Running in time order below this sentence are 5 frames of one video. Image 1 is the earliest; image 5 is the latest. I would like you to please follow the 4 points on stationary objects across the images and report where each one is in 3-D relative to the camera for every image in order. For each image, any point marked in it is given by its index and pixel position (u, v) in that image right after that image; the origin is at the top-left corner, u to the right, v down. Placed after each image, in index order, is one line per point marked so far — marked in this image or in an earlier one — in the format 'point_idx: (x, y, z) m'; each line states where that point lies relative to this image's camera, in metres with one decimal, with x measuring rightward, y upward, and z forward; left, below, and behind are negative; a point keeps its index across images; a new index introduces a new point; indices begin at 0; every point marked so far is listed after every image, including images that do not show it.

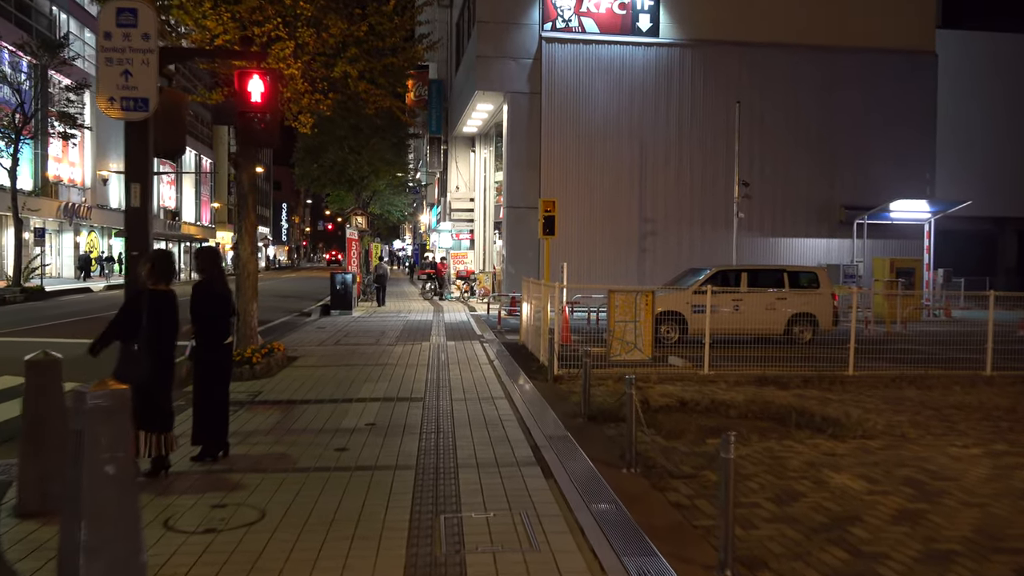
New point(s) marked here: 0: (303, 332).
0: (-4.3, -0.9, +17.5) m
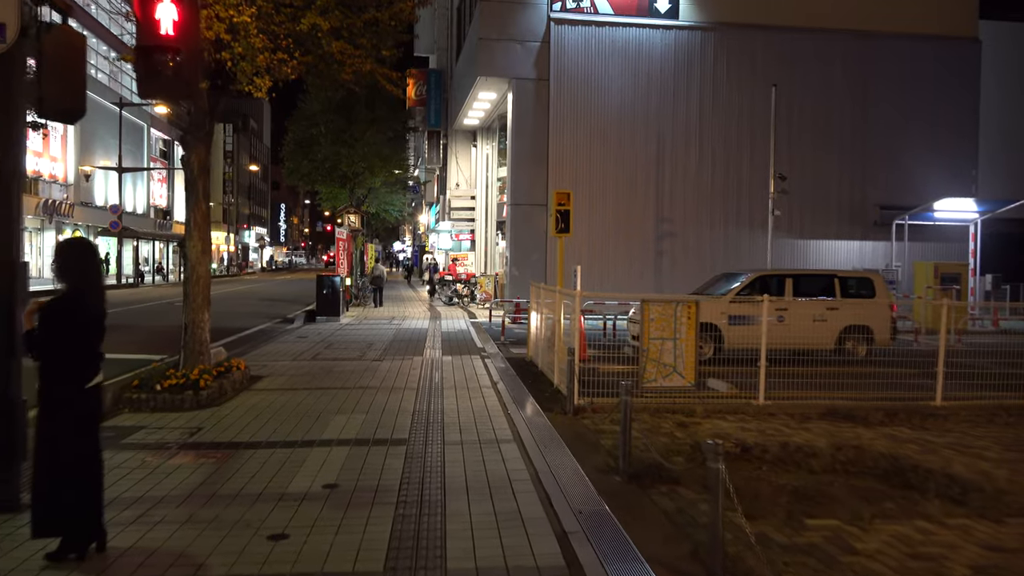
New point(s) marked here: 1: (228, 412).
0: (-4.2, -1.0, +15.3) m
1: (-2.8, -1.2, +8.5) m
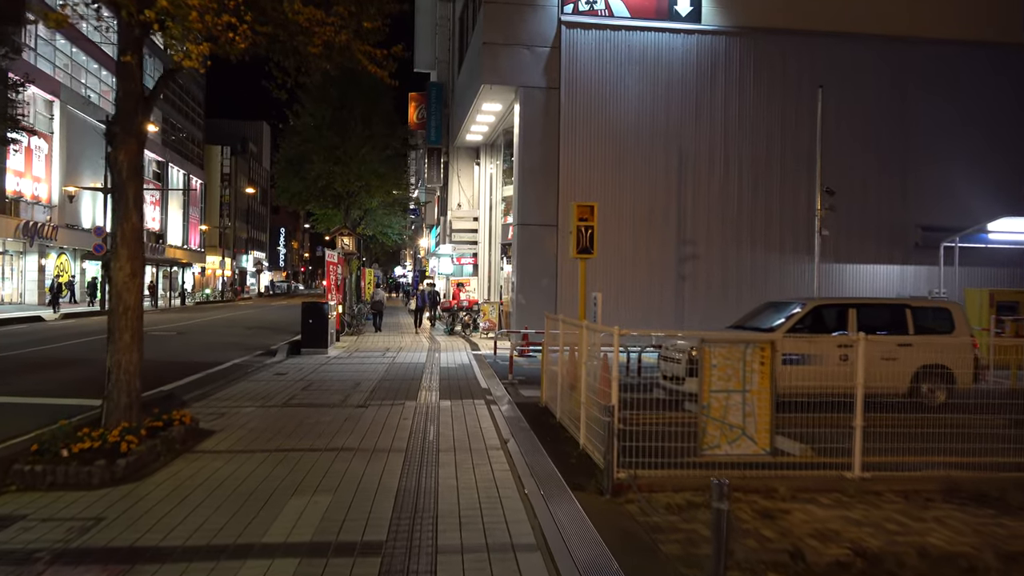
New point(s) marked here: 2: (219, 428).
0: (-4.0, -1.4, +13.2) m
1: (-2.7, -1.5, +6.4) m
2: (-3.1, -1.5, +8.9) m
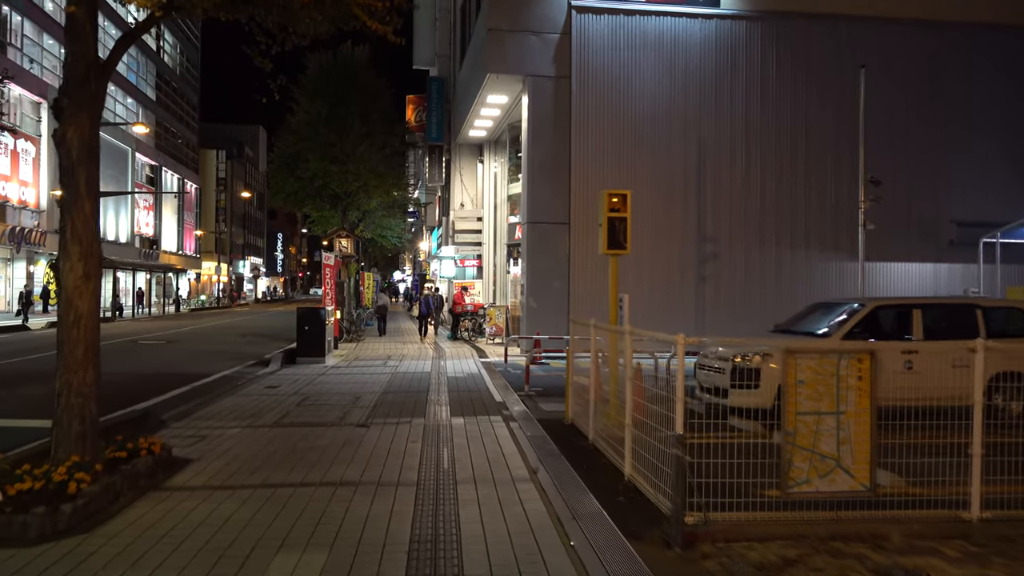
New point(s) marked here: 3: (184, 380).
0: (-3.8, -1.5, +11.9) m
1: (-2.5, -1.5, +5.1) m
2: (-2.8, -1.5, +7.6) m
3: (-5.5, -1.5, +14.2) m
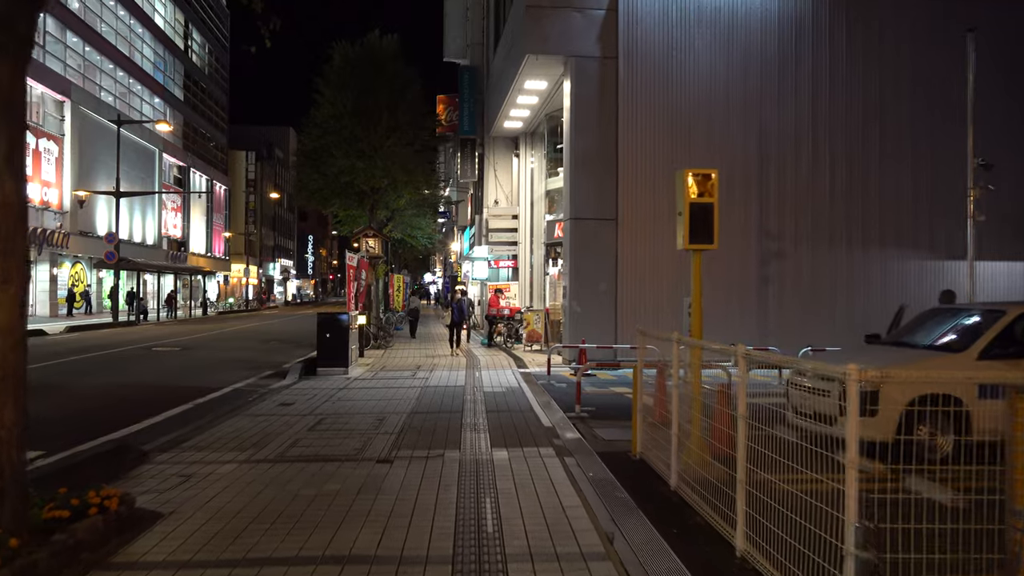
0: (-3.2, -1.6, +10.3) m
1: (-2.1, -1.6, +3.4) m
2: (-2.4, -1.5, +5.9) m
3: (-4.8, -1.6, +12.6) m
